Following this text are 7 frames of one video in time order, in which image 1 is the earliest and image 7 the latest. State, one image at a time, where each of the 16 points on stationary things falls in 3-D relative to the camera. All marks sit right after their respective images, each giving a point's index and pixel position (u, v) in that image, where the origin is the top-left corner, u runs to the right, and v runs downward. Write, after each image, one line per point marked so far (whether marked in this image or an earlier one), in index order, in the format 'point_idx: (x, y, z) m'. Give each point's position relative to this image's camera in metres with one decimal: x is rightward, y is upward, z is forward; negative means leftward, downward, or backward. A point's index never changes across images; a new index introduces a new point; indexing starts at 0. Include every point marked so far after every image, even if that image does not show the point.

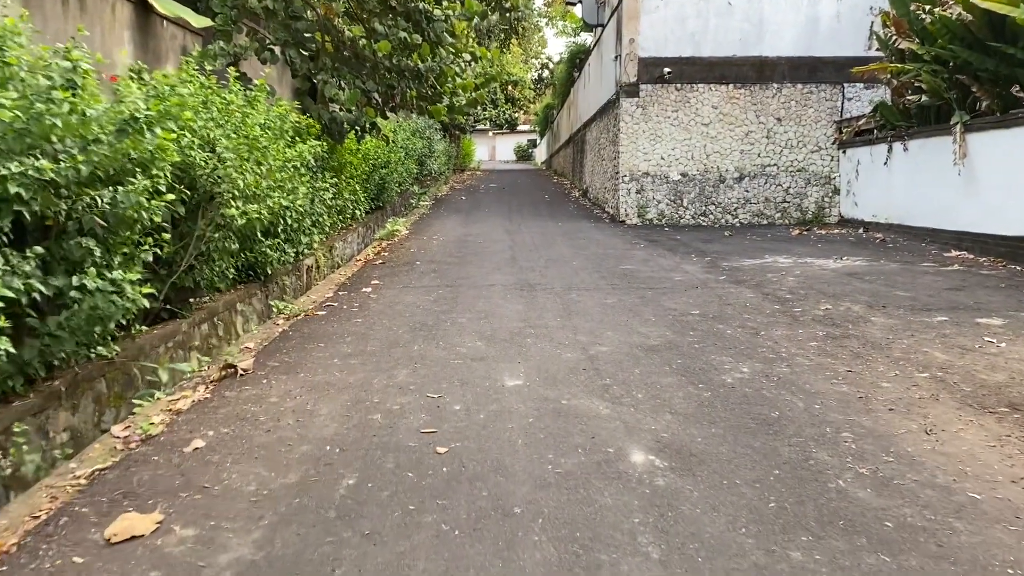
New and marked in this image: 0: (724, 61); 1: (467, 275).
0: (+3.3, +3.5, +13.2) m
1: (-0.4, +0.1, +8.1) m
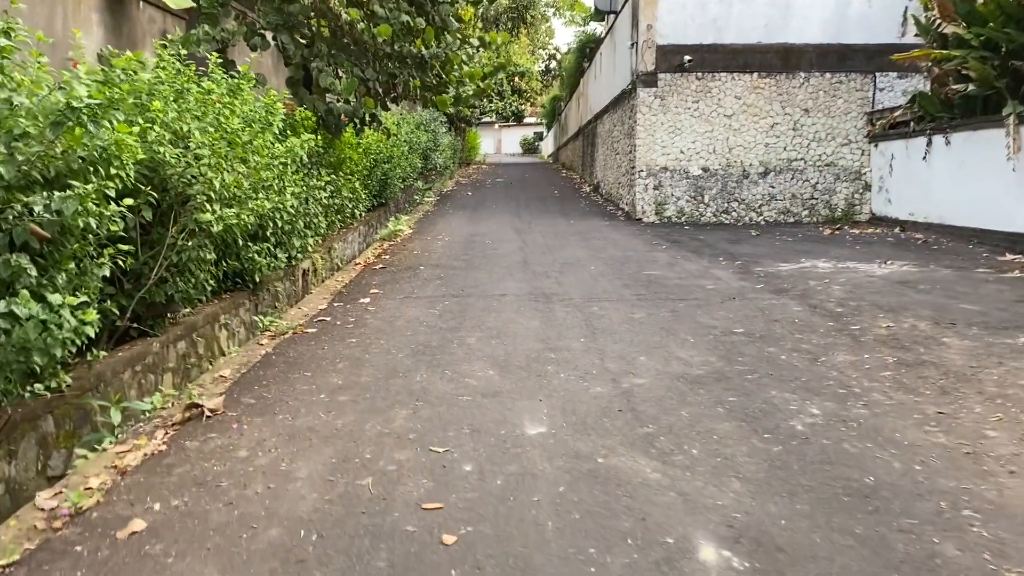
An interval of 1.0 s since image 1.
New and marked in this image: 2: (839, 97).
0: (+3.4, +3.5, +12.4) m
1: (-0.3, 0.0, +7.3) m
2: (+4.8, +2.8, +12.4) m
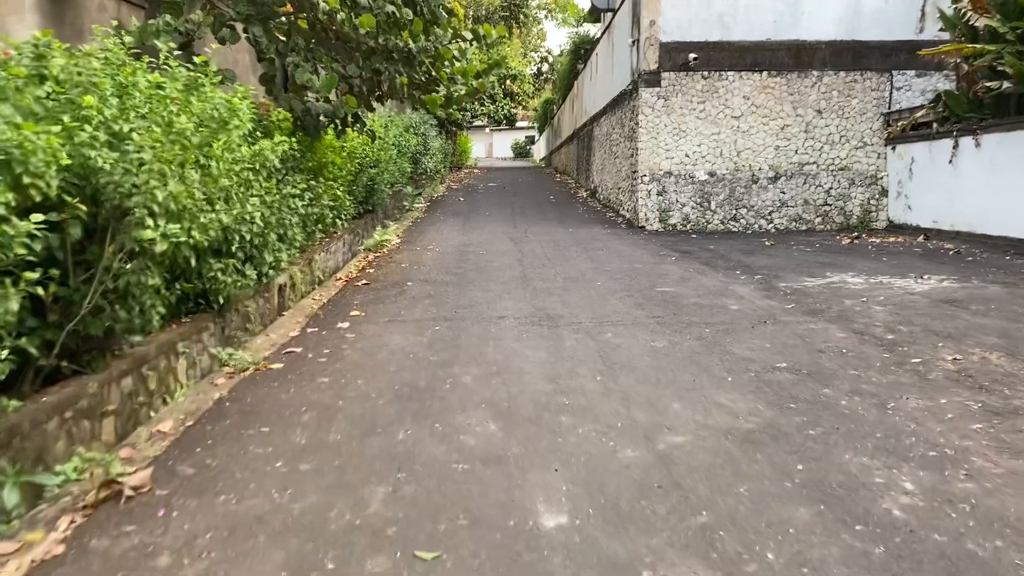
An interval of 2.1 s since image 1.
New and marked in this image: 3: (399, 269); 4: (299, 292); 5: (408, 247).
0: (+3.4, +3.3, +11.7) m
1: (-0.3, -0.1, +6.5) m
2: (+4.7, +2.6, +11.7) m
3: (-1.2, +0.2, +8.6) m
4: (-2.0, 0.0, +8.0) m
5: (-1.3, +0.5, +10.9) m
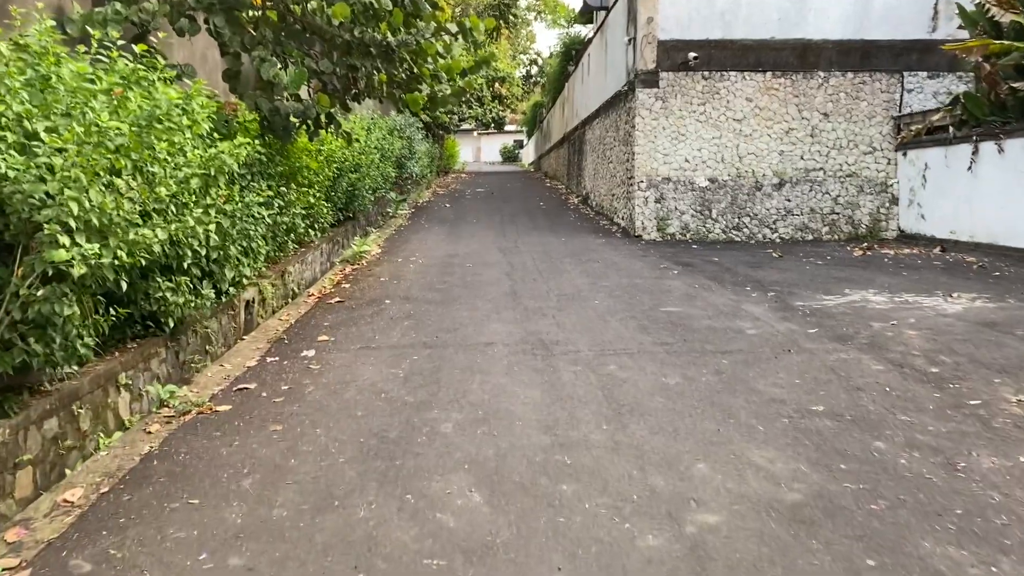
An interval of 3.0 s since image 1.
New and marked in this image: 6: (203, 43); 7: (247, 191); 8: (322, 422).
0: (+3.2, +3.2, +11.0) m
1: (-0.4, -0.2, +5.8) m
2: (+4.6, +2.5, +11.1) m
3: (-1.3, 0.0, +7.9) m
4: (-2.1, -0.2, +7.3) m
5: (-1.5, +0.4, +10.2) m
6: (-3.3, +2.6, +8.9) m
7: (-2.0, +0.8, +6.6) m
8: (-0.8, -0.6, +3.7) m
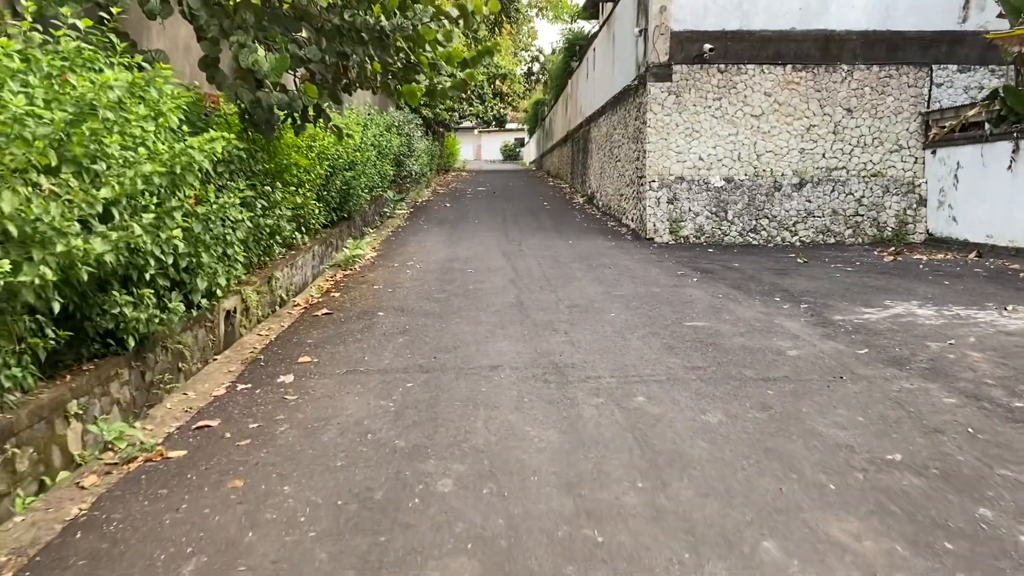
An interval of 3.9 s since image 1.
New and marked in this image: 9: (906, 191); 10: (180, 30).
0: (+3.3, +3.1, +10.4) m
1: (-0.3, -0.3, +5.1) m
2: (+4.6, +2.4, +10.4) m
3: (-1.2, 0.0, +7.2) m
4: (-2.1, -0.2, +6.7) m
5: (-1.4, +0.3, +9.5) m
6: (-3.2, +2.5, +8.3) m
7: (-2.0, +0.7, +5.9) m
8: (-0.8, -0.7, +3.0) m
9: (+4.9, +1.2, +10.6) m
10: (-3.2, +2.5, +8.2) m
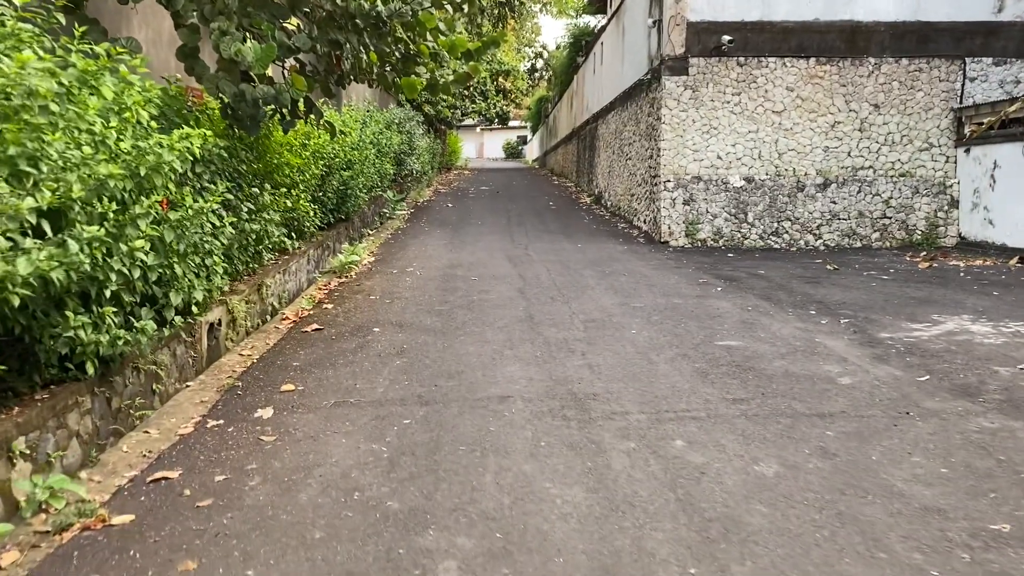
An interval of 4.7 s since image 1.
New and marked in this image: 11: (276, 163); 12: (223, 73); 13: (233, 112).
0: (+3.4, +3.0, +9.8) m
1: (-0.3, -0.4, +4.6) m
2: (+4.7, +2.3, +9.8) m
3: (-1.1, -0.1, +6.6) m
4: (-2.0, -0.3, +6.1) m
5: (-1.4, +0.2, +8.9) m
6: (-3.1, +2.4, +7.7) m
7: (-1.9, +0.6, +5.3) m
8: (-0.7, -0.8, +2.4) m
9: (+5.0, +1.1, +9.9) m
10: (-3.2, +2.4, +7.6) m
11: (-1.9, +1.0, +6.9) m
12: (-1.9, +1.4, +5.6) m
13: (-1.9, +1.2, +5.8) m
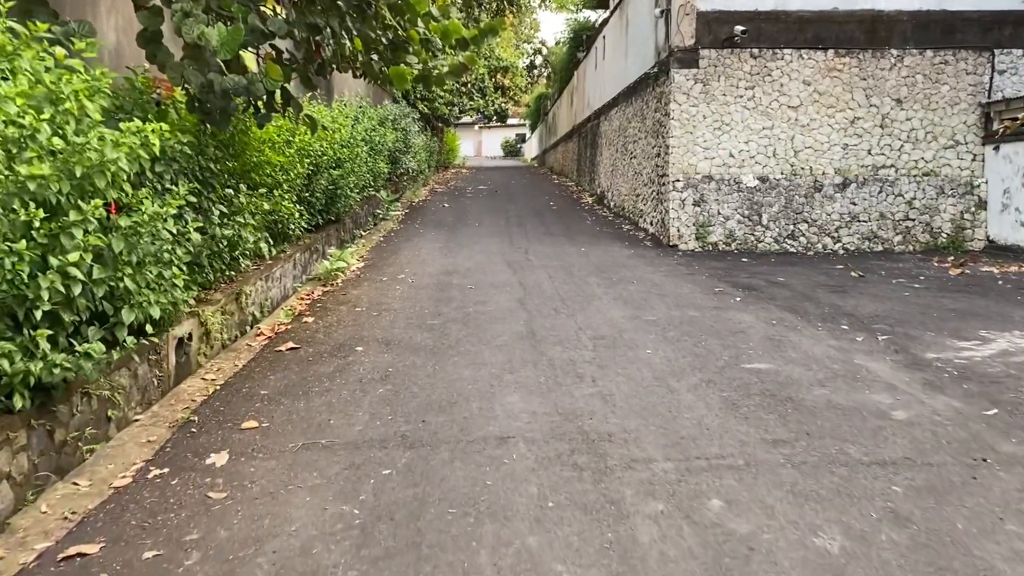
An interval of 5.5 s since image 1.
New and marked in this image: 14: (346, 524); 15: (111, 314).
0: (+3.3, +2.9, +9.2) m
1: (-0.3, -0.5, +4.0) m
2: (+4.7, +2.2, +9.2) m
3: (-1.1, -0.2, +6.0) m
4: (-2.0, -0.4, +5.5) m
5: (-1.4, +0.1, +8.3) m
6: (-3.1, +2.3, +7.1) m
7: (-1.9, +0.5, +4.7) m
8: (-0.7, -0.9, +1.8) m
9: (+5.0, +1.1, +9.3) m
10: (-3.2, +2.3, +7.0) m
11: (-1.9, +0.9, +6.3) m
12: (-1.9, +1.3, +5.0) m
13: (-1.9, +1.1, +5.2) m
14: (-0.5, -0.7, +2.6) m
15: (-2.0, -0.1, +4.1) m
